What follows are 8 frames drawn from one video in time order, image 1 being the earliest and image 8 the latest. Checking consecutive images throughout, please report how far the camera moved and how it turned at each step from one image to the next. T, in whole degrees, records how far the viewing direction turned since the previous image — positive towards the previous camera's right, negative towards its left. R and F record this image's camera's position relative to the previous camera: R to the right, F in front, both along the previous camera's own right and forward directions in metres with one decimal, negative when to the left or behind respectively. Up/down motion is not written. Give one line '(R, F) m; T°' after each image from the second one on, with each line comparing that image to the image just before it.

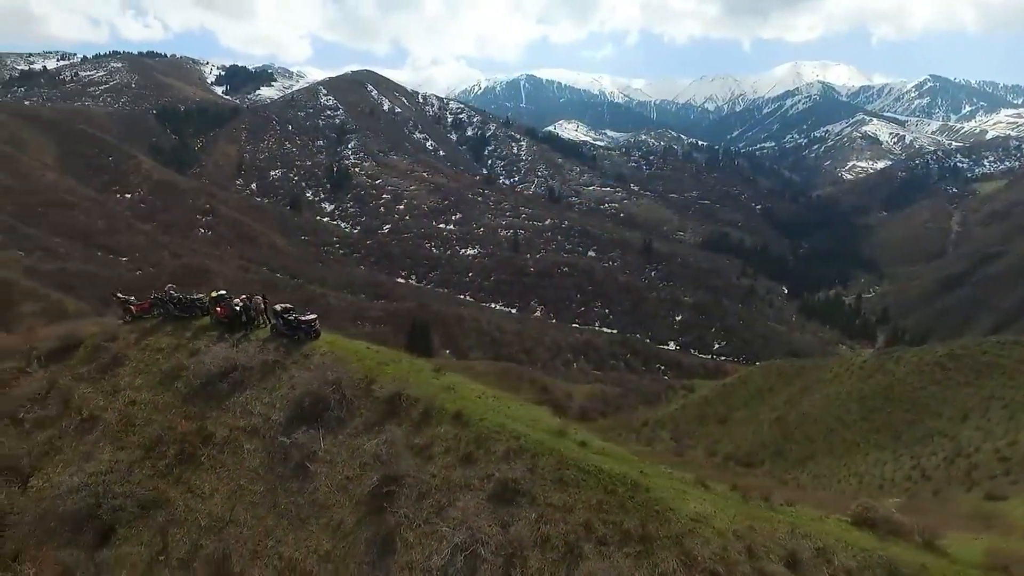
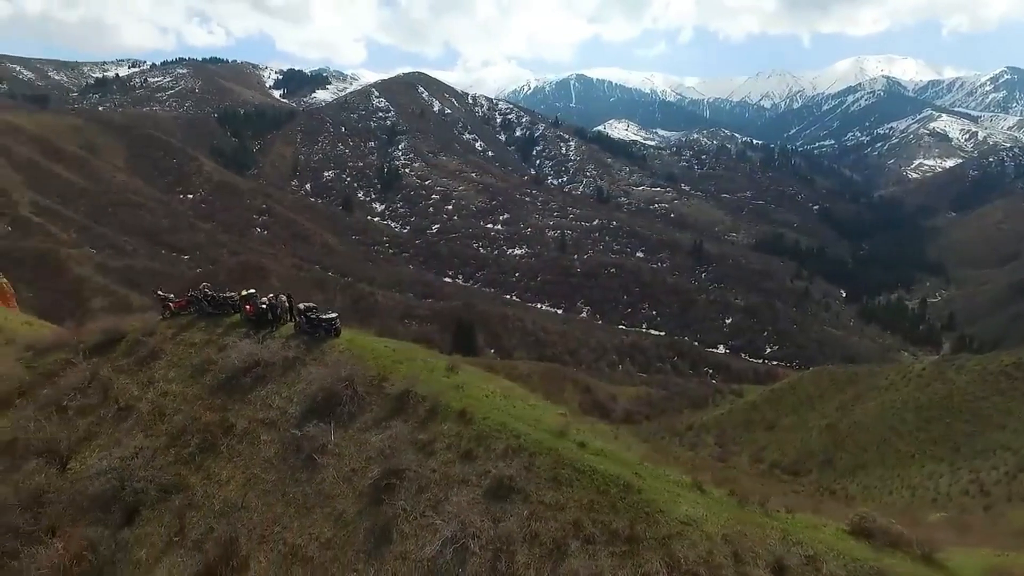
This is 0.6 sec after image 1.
(+0.3, -0.1) m; -4°
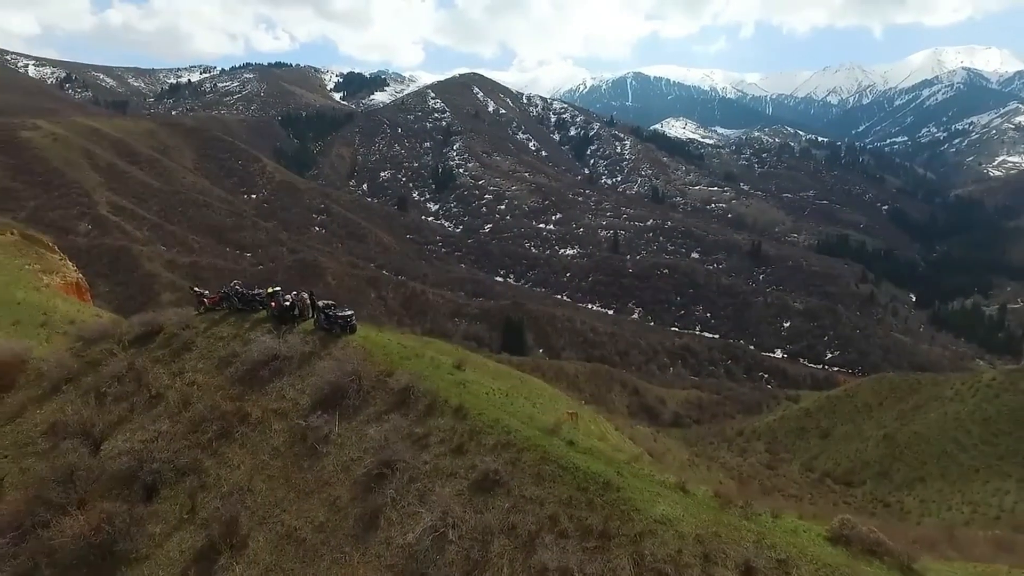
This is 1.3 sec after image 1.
(+0.4, -0.1) m; -5°
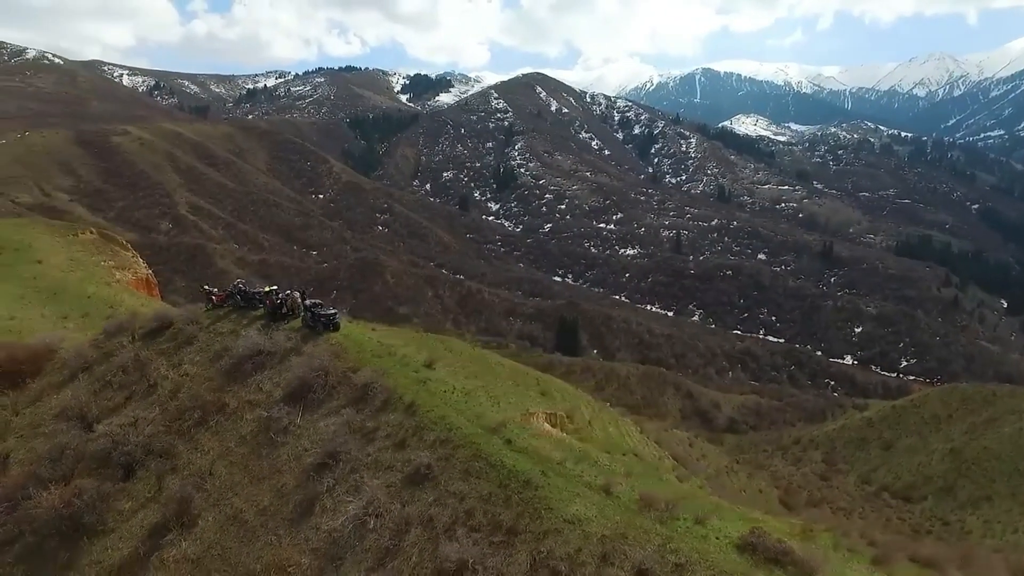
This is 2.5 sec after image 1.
(+0.8, -0.1) m; -6°
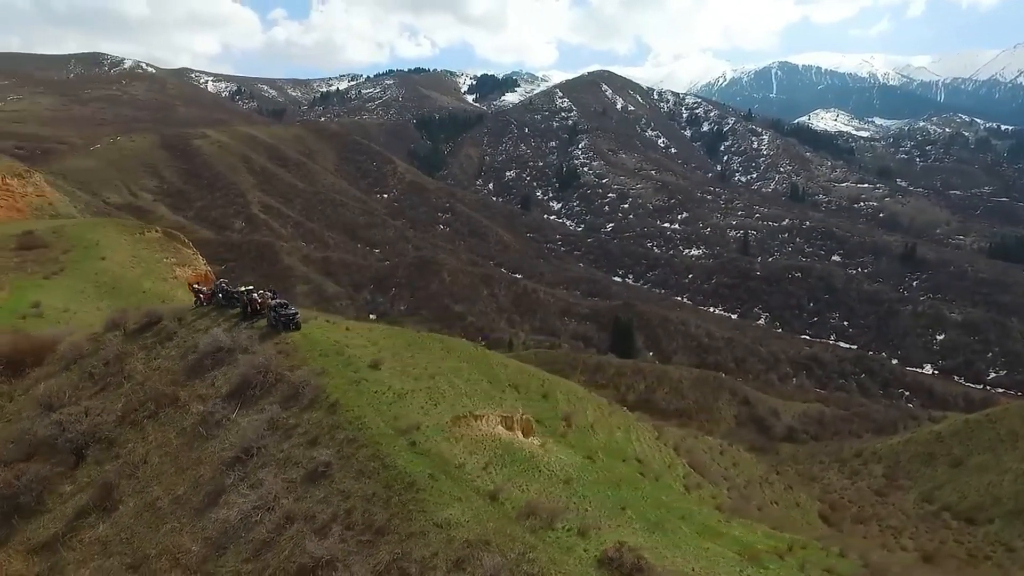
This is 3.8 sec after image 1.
(+1.1, 0.0) m; -6°
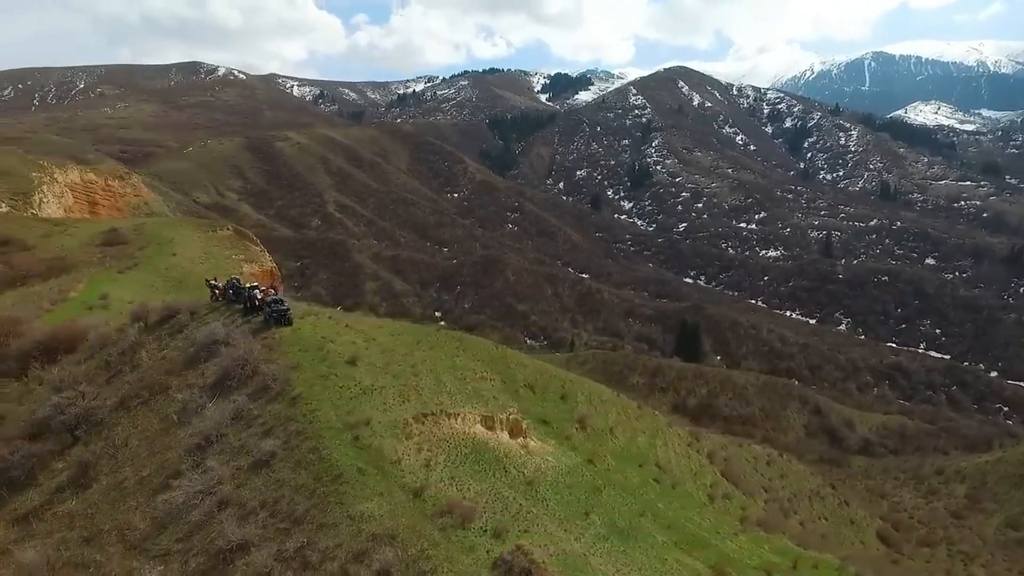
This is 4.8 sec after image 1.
(+1.0, 0.0) m; -7°
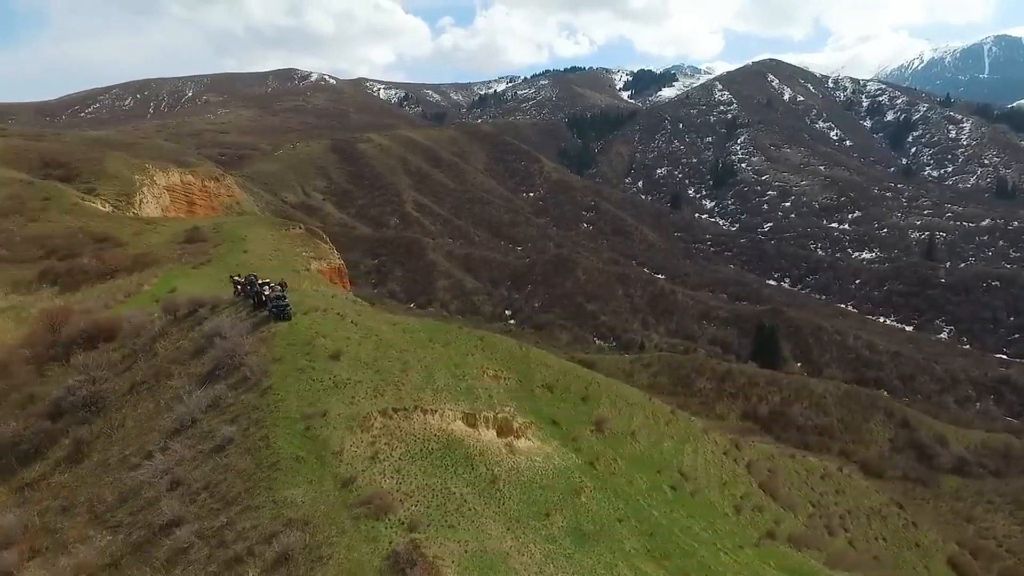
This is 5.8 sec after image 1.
(+1.0, 0.0) m; -7°
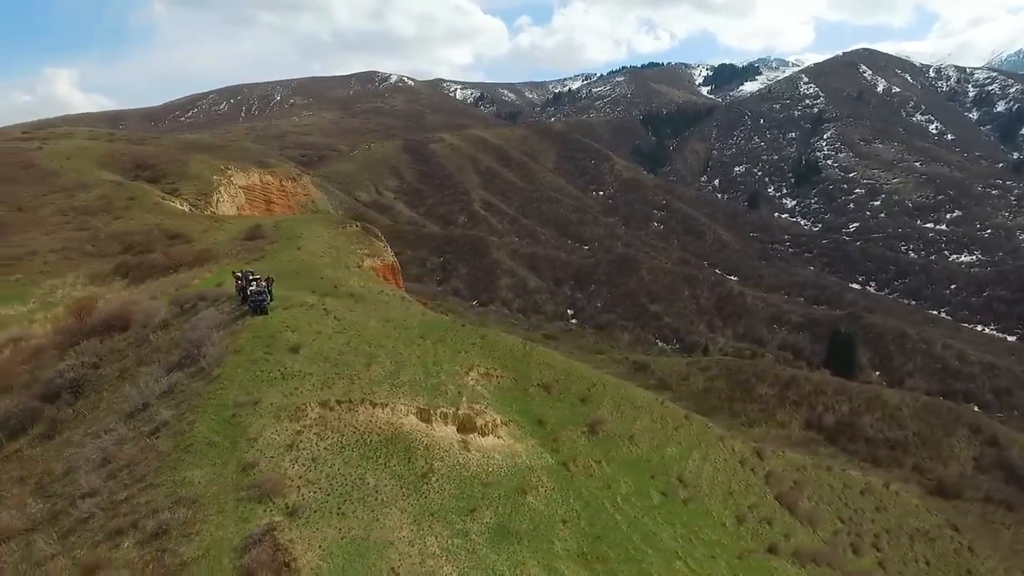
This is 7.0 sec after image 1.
(+1.3, 0.0) m; -7°
